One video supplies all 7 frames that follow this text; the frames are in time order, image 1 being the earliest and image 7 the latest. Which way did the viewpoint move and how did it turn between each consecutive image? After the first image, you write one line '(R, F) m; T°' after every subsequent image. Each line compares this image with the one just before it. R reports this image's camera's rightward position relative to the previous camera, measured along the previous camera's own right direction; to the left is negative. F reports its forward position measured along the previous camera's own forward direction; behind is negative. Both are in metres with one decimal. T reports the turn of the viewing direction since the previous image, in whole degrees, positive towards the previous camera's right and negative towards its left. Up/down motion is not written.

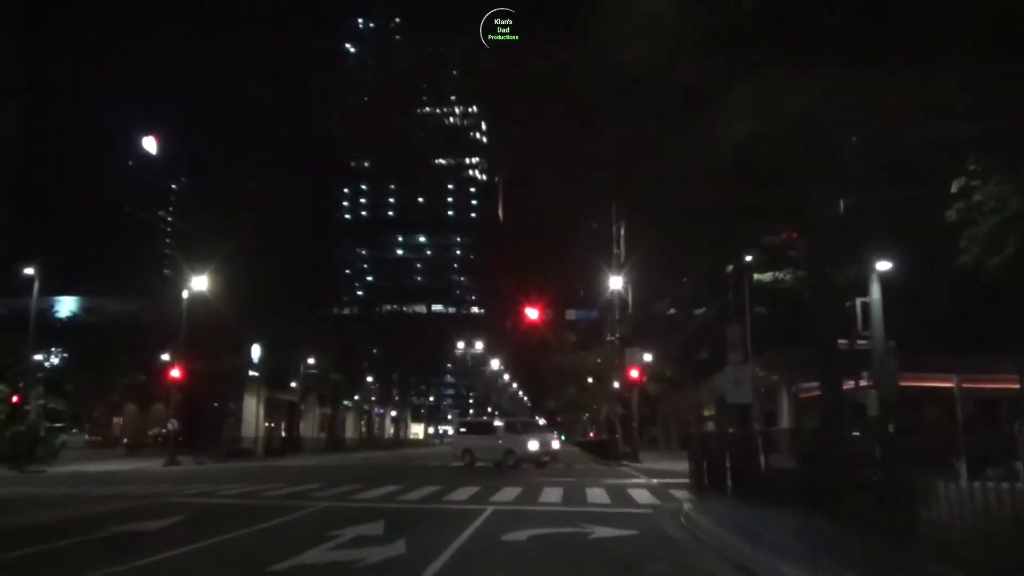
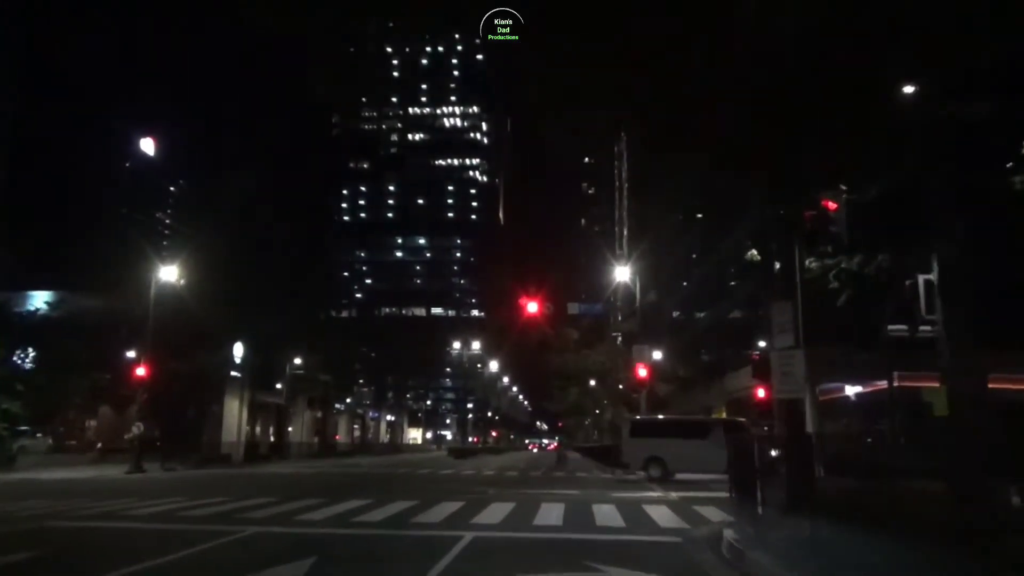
(+0.2, +3.9) m; 0°
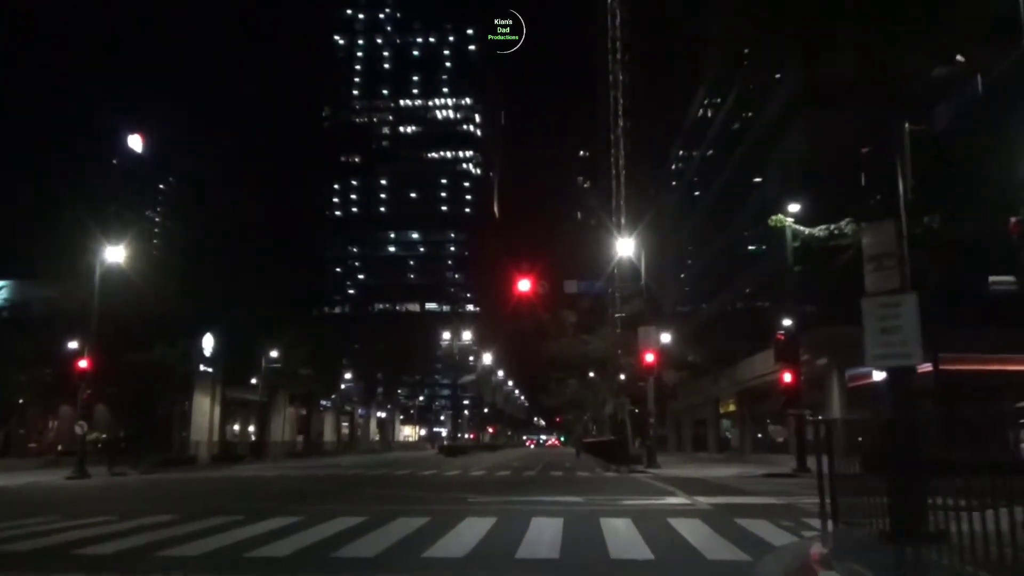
(+0.3, +4.7) m; 0°
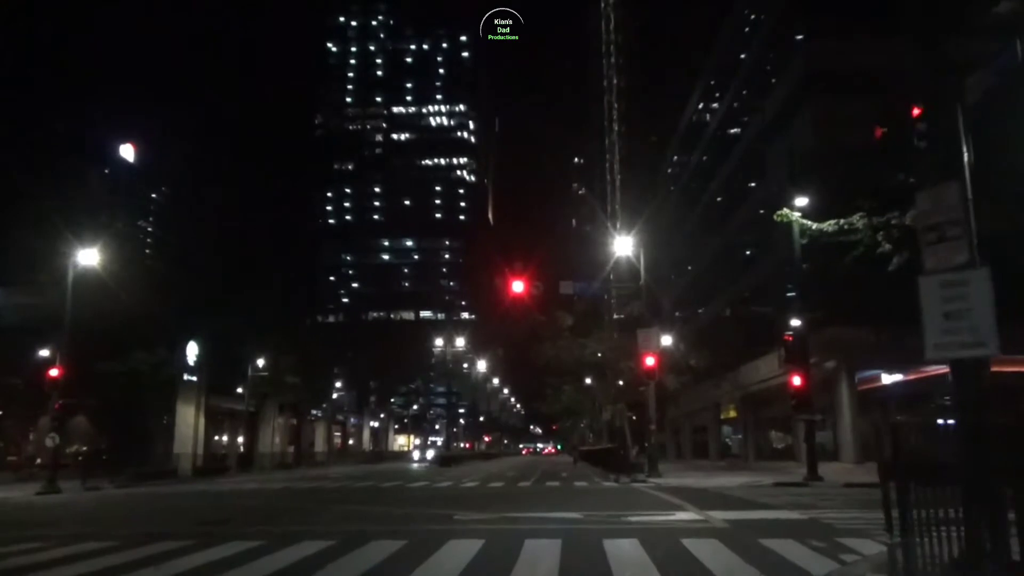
(+0.1, +1.8) m; 0°
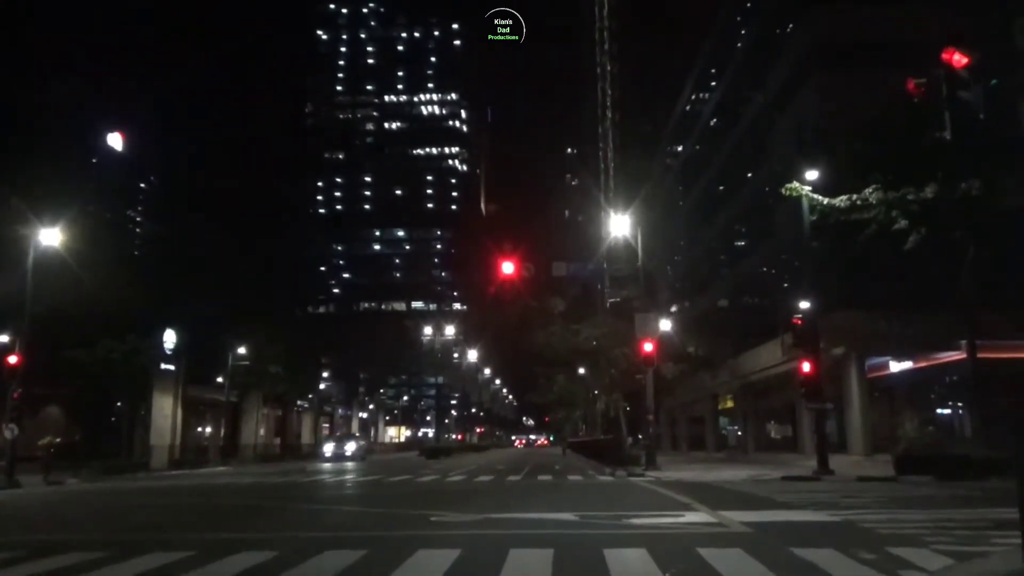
(+0.1, +2.1) m; 0°
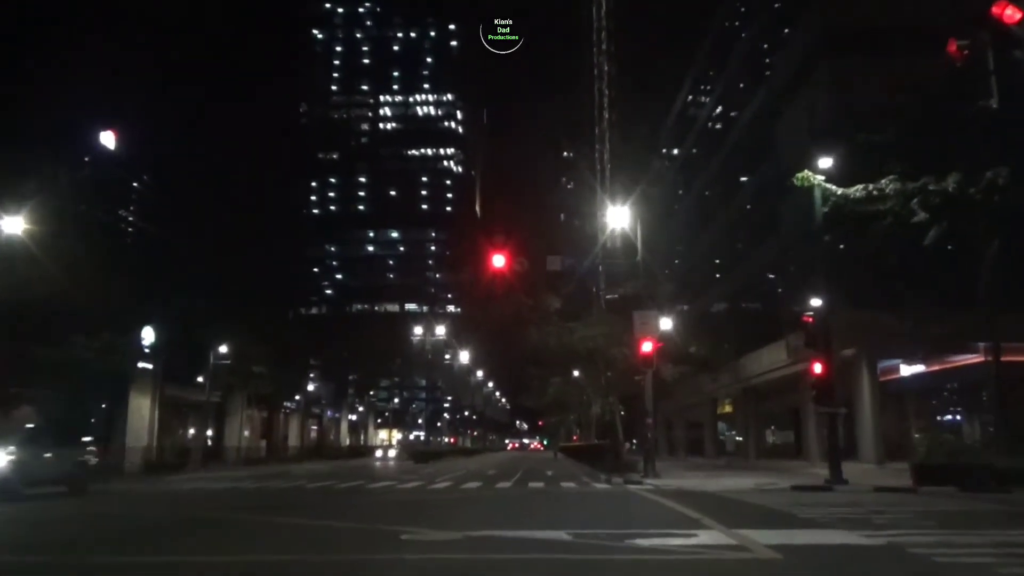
(+0.1, +2.0) m; 0°
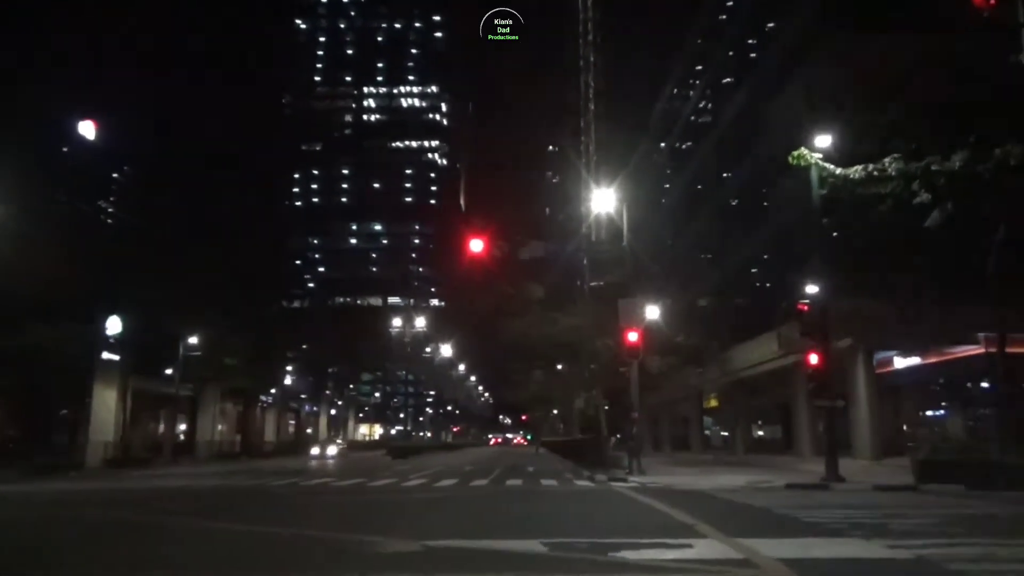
(+0.2, +1.7) m; +1°
